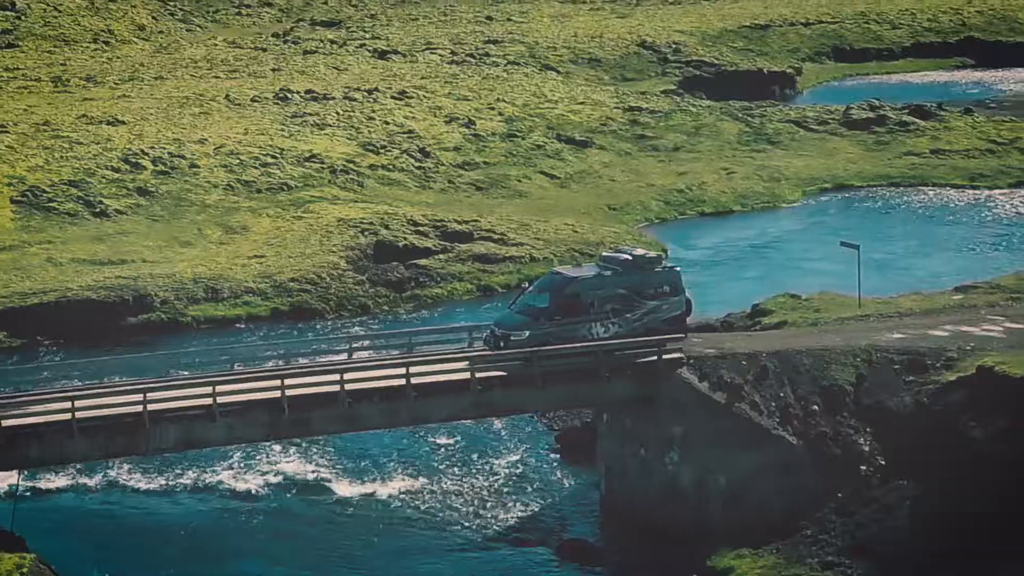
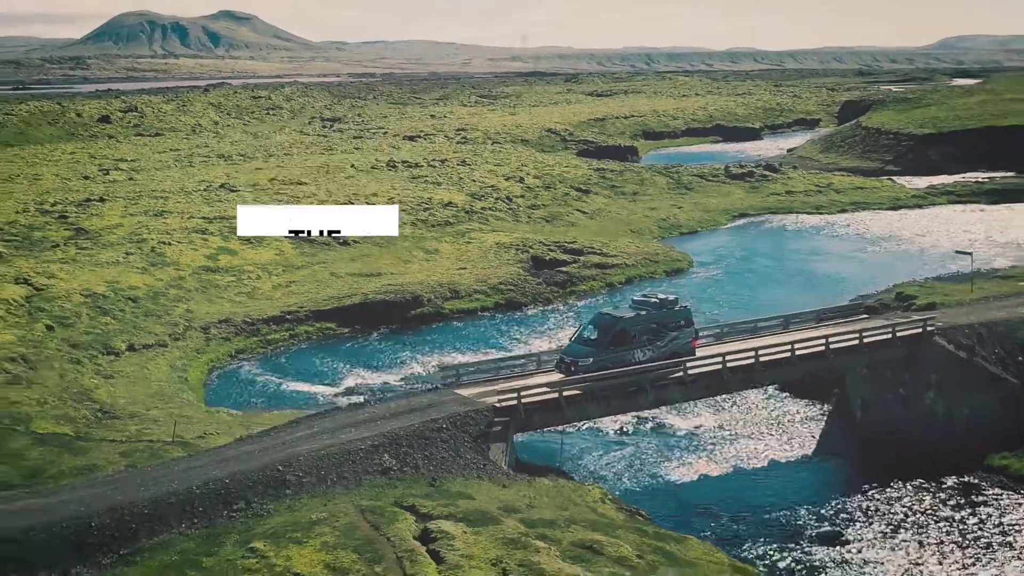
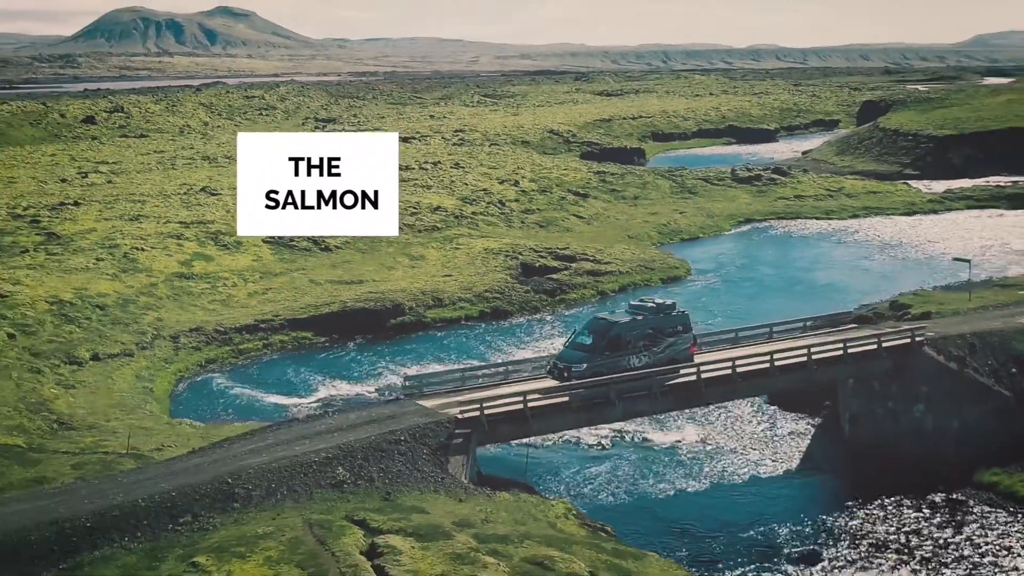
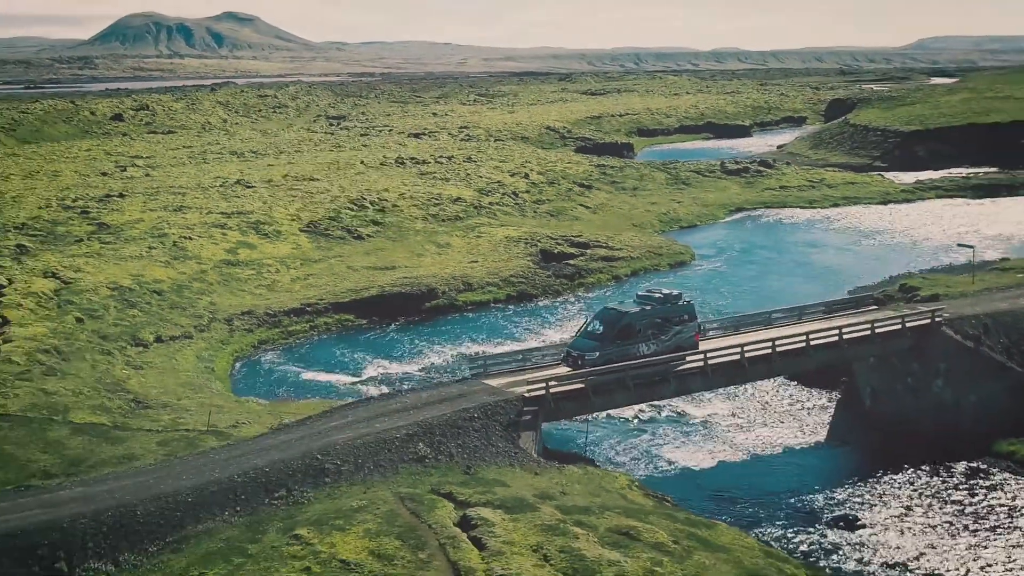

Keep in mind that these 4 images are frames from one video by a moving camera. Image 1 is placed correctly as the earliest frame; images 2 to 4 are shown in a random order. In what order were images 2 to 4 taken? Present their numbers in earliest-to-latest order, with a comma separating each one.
3, 2, 4
